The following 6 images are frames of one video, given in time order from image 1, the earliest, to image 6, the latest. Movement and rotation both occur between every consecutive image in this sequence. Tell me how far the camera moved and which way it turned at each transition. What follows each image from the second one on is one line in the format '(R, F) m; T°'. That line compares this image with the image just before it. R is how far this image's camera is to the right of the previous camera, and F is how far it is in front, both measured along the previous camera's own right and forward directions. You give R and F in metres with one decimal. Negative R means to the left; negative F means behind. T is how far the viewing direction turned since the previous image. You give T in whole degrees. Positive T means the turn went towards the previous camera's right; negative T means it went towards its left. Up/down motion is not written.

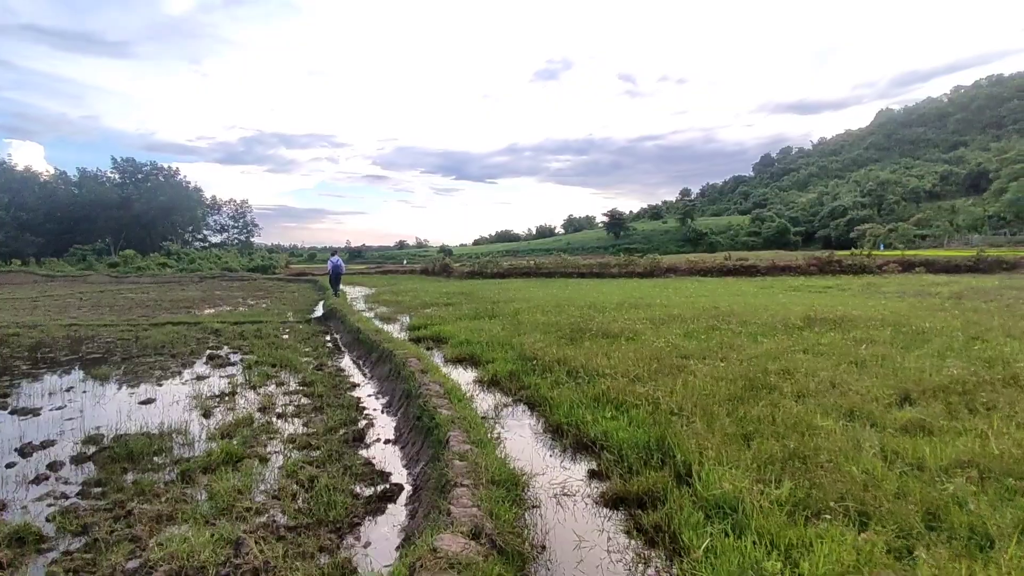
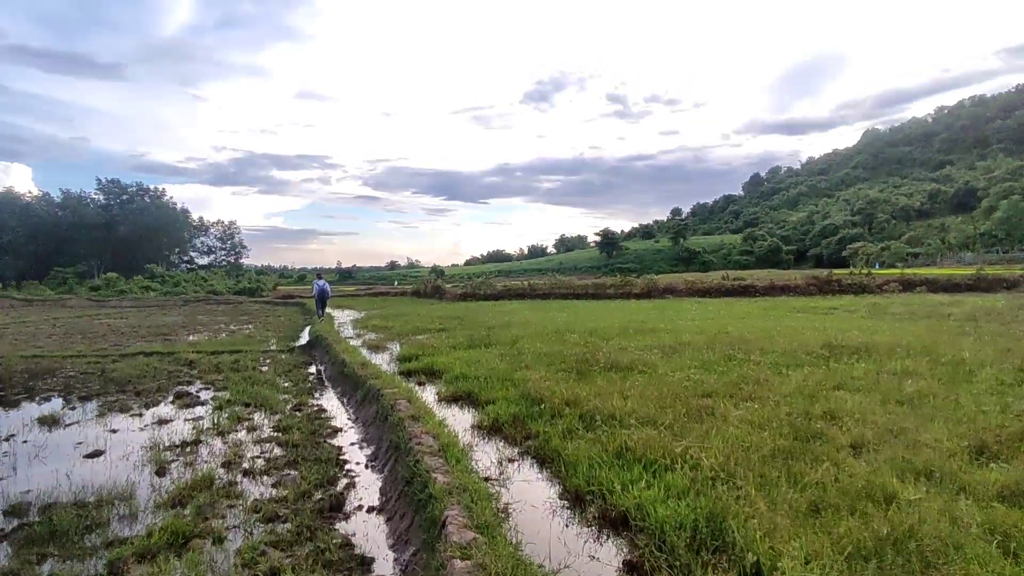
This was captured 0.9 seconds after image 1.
(-0.1, +0.9) m; +1°
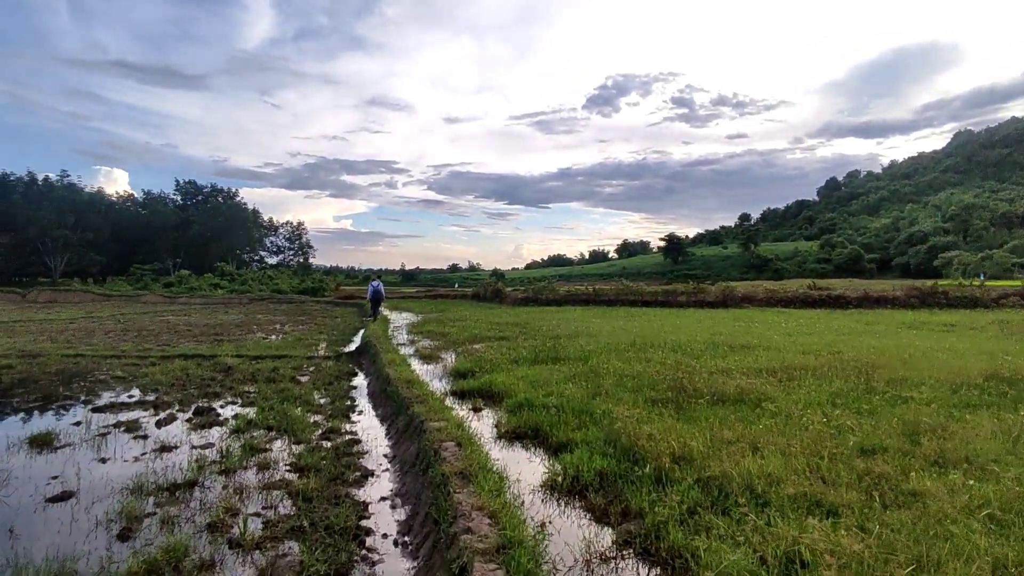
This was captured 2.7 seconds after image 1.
(-0.3, +1.9) m; -6°
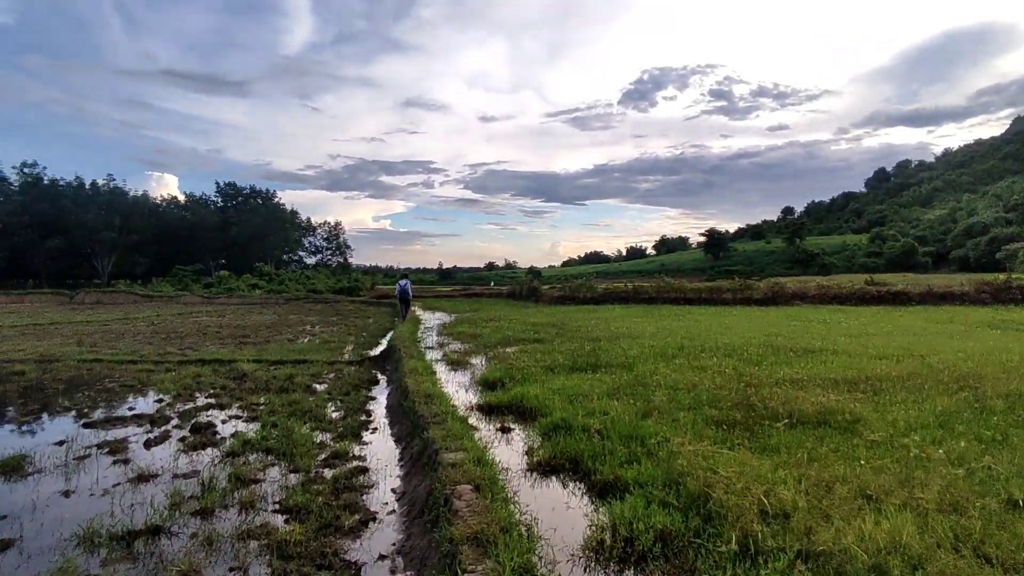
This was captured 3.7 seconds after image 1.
(0.0, +1.2) m; -3°
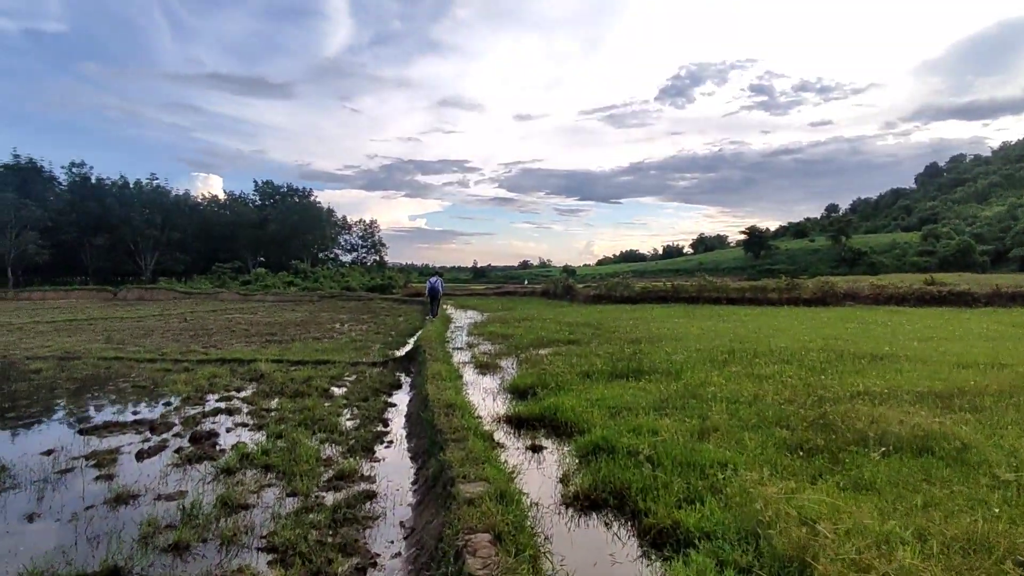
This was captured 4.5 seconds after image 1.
(0.0, +1.0) m; -3°
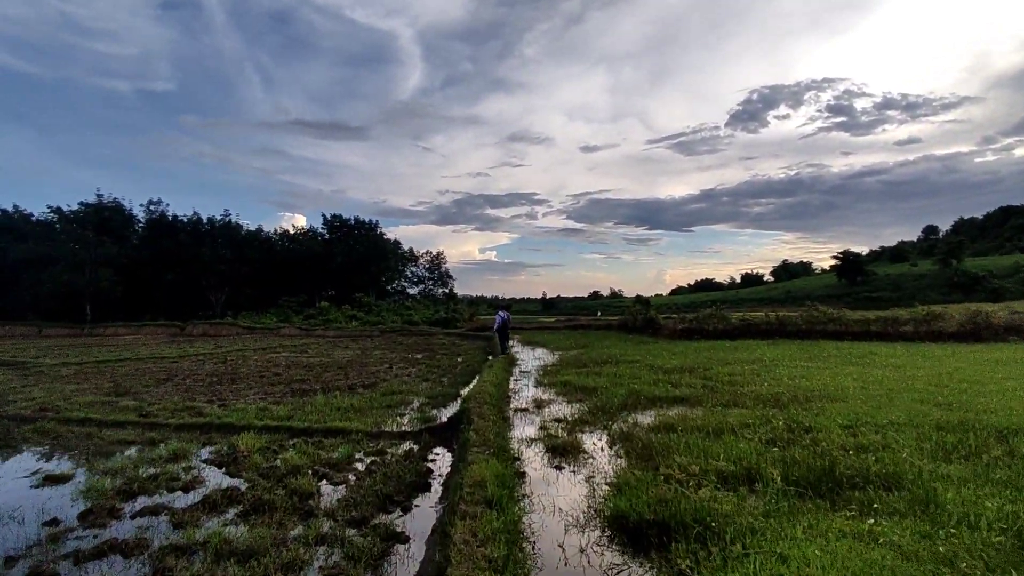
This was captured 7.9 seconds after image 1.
(-0.2, +4.0) m; -7°
